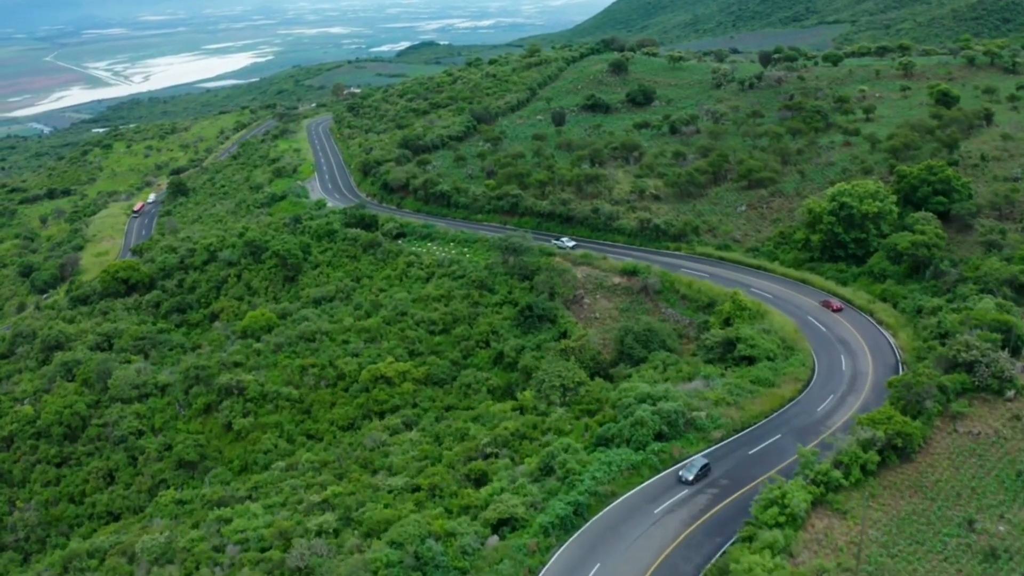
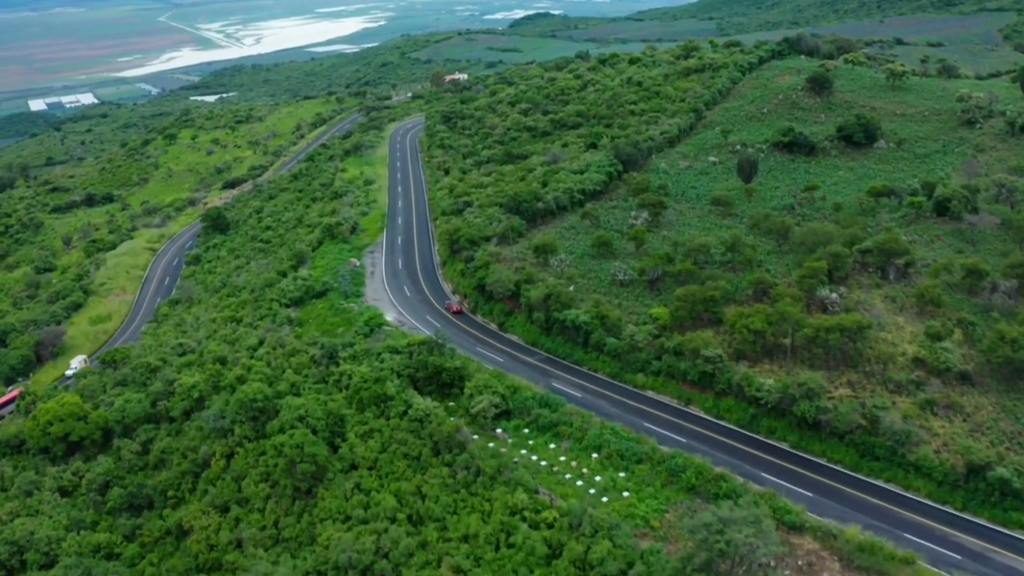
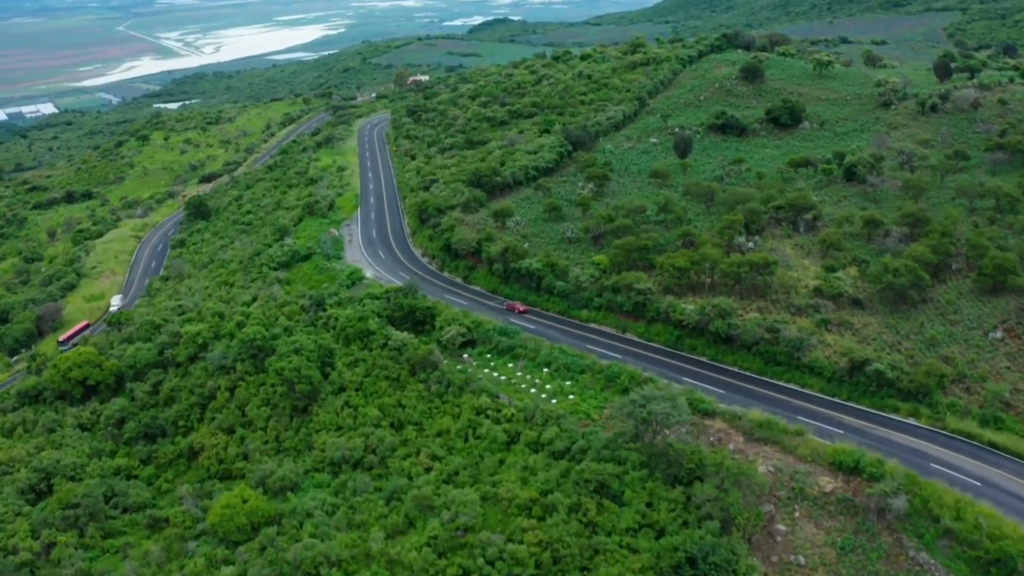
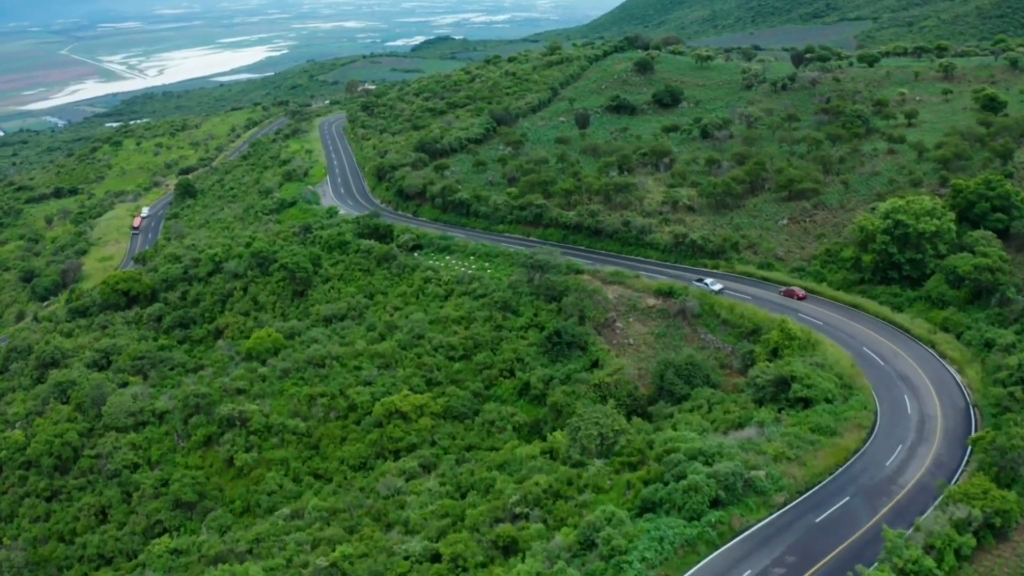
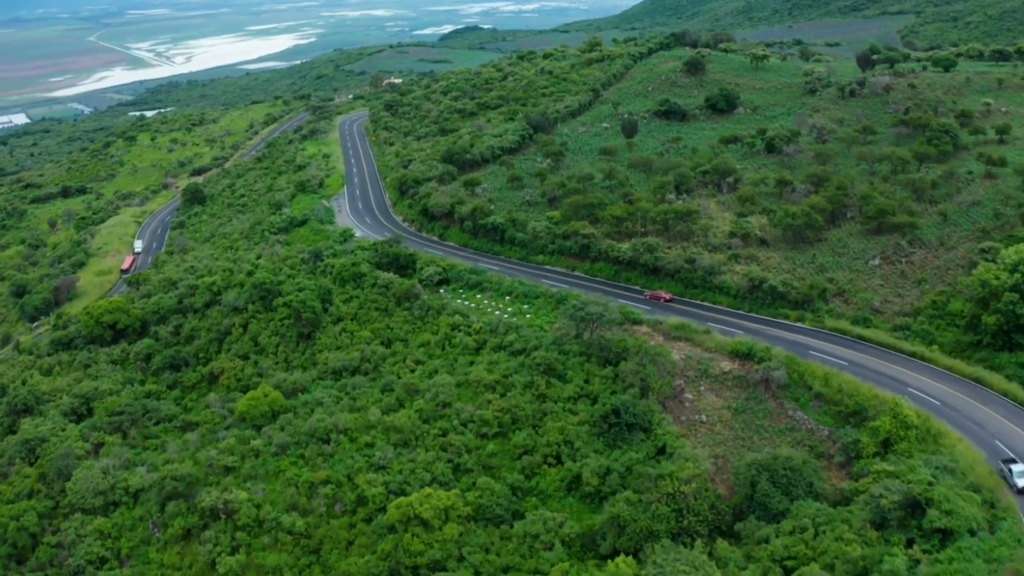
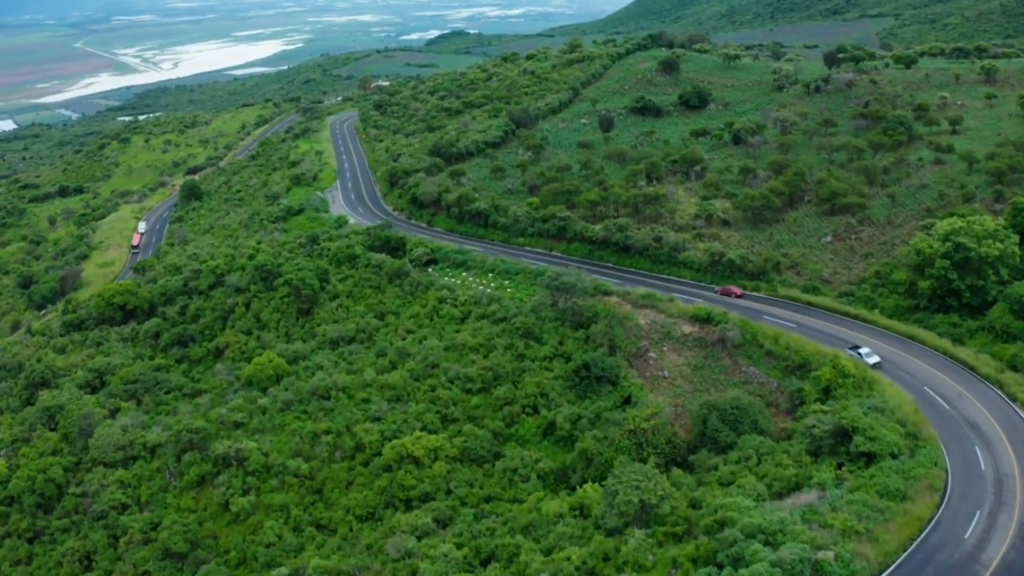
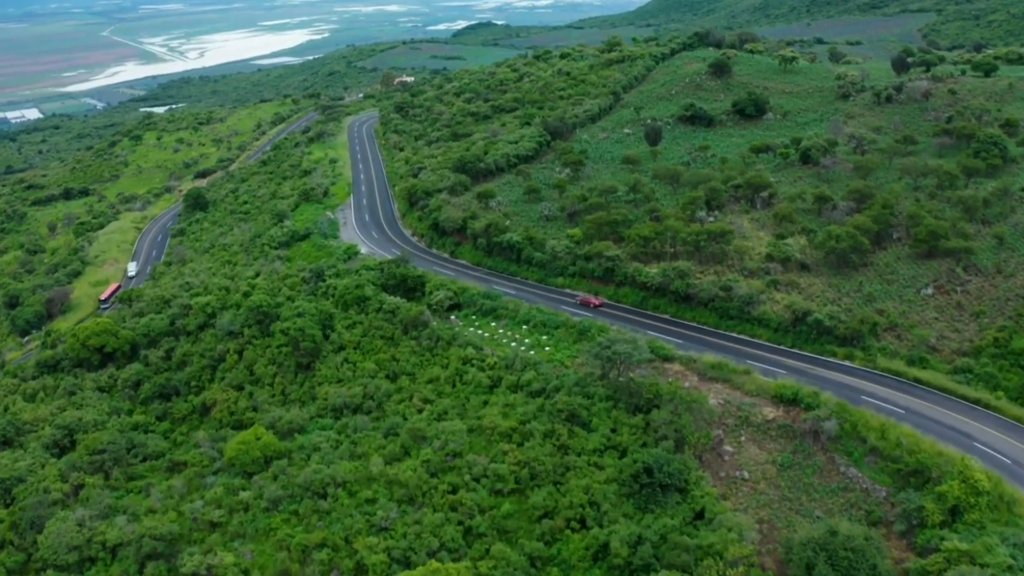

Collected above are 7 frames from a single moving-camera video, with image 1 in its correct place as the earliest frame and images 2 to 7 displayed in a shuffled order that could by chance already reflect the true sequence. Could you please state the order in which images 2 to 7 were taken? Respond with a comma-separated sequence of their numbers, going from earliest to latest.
4, 6, 5, 7, 3, 2
